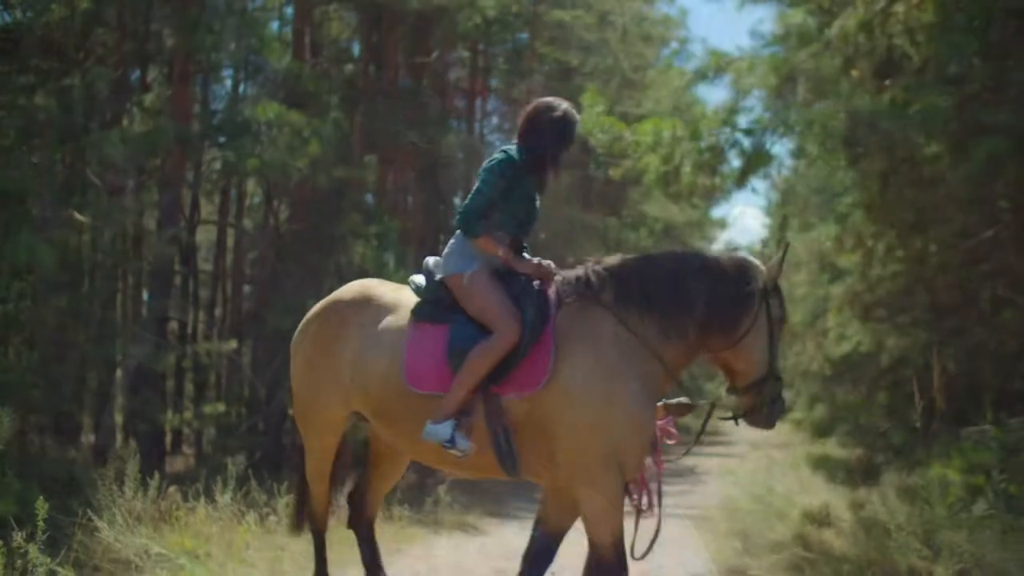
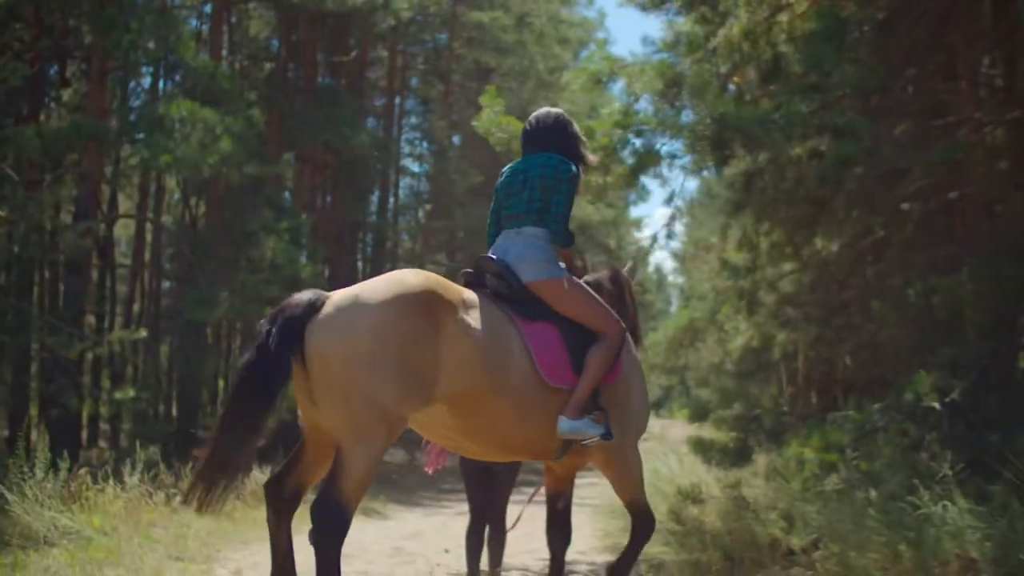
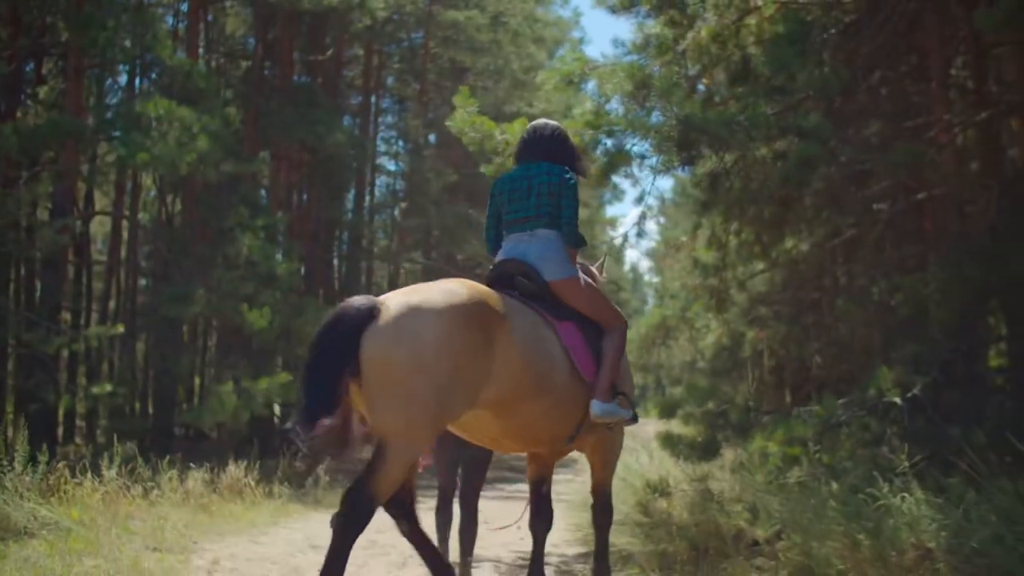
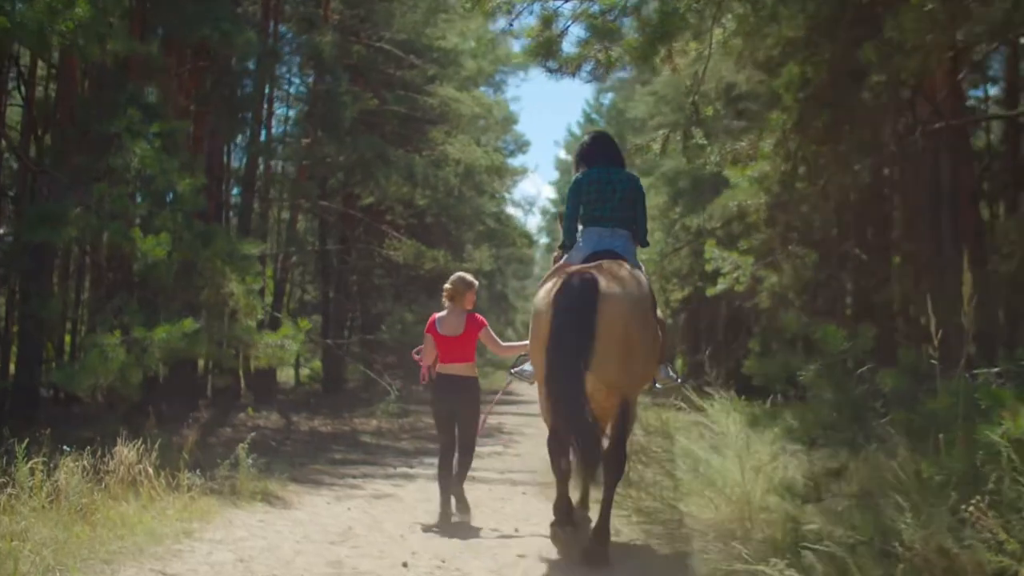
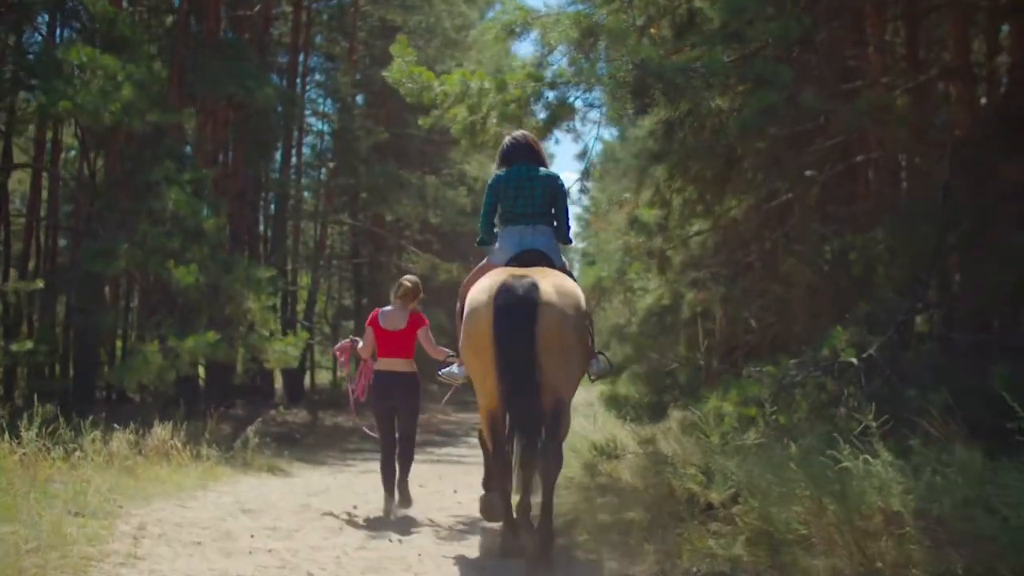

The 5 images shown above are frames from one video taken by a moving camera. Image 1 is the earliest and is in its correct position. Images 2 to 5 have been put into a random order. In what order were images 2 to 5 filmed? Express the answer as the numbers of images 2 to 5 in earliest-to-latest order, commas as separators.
2, 3, 5, 4
